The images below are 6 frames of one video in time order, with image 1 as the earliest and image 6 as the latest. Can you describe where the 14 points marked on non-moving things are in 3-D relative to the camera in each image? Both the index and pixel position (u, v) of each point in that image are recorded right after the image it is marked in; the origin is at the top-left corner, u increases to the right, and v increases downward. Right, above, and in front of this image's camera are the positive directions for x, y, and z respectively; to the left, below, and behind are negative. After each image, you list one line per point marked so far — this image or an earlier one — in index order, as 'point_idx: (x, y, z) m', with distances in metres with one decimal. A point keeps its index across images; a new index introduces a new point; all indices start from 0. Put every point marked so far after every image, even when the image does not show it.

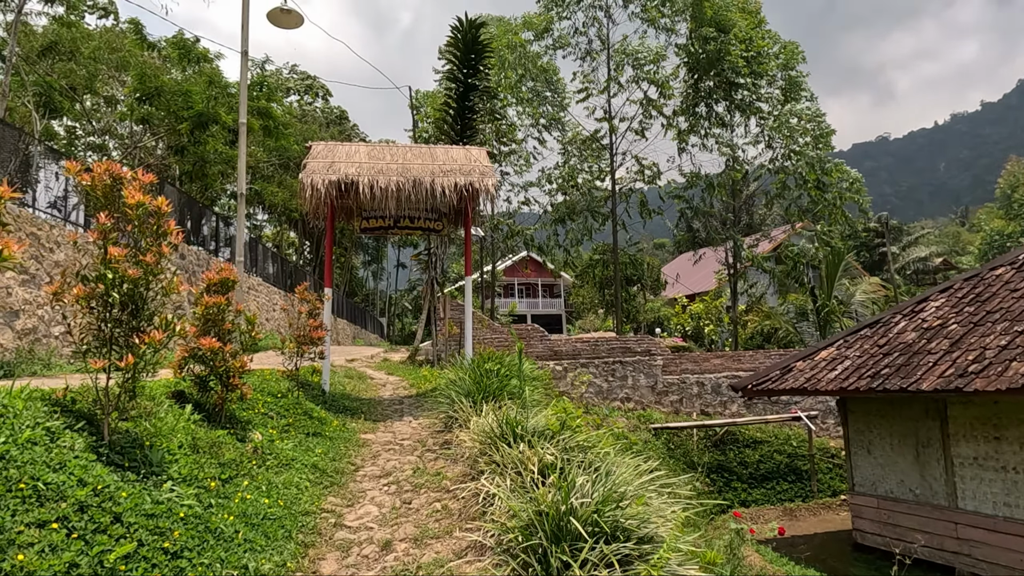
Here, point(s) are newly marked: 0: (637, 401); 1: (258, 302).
0: (+2.4, -2.2, +12.8) m
1: (-7.4, -0.4, +19.3) m
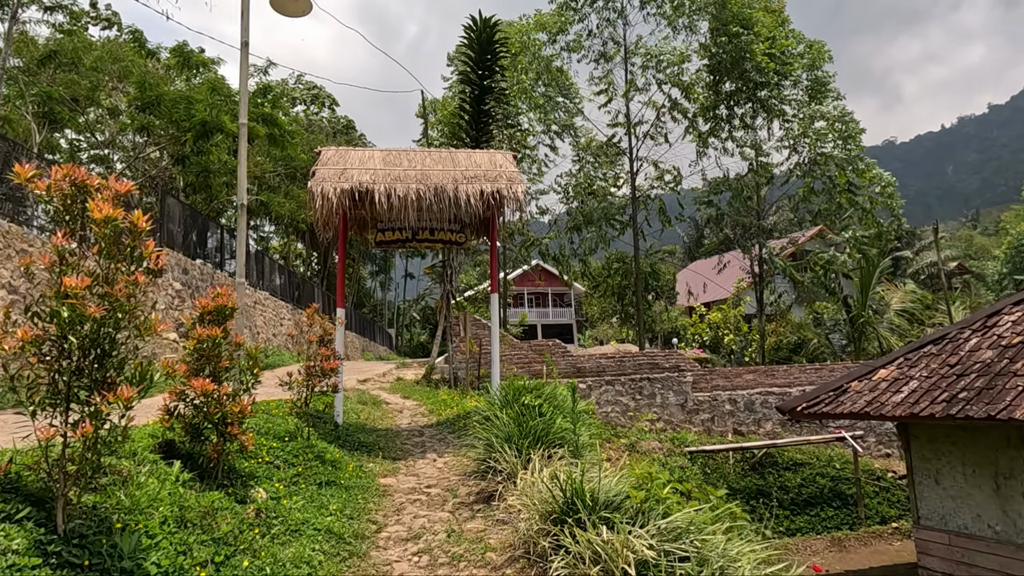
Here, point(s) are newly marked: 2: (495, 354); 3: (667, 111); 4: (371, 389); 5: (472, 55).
0: (+2.8, -2.4, +12.0) m
1: (-6.9, -0.8, +18.7) m
2: (-0.1, -0.6, +7.4) m
3: (+3.8, +4.3, +16.1) m
4: (-2.1, -1.5, +9.8) m
5: (-0.7, +4.1, +11.8) m
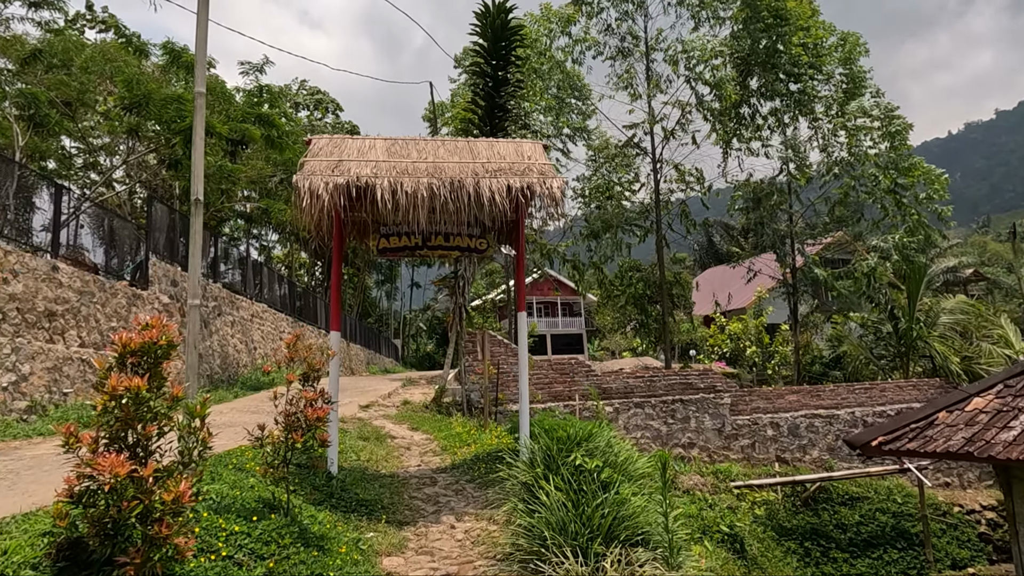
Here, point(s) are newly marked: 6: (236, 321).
0: (+3.1, -2.6, +10.8) m
1: (-6.6, -1.1, +17.6) m
2: (+0.1, -0.8, +6.3) m
3: (+4.1, +4.1, +15.0) m
4: (-1.8, -1.7, +8.7) m
5: (-0.4, +3.9, +10.7) m
6: (-6.5, -0.8, +15.7) m
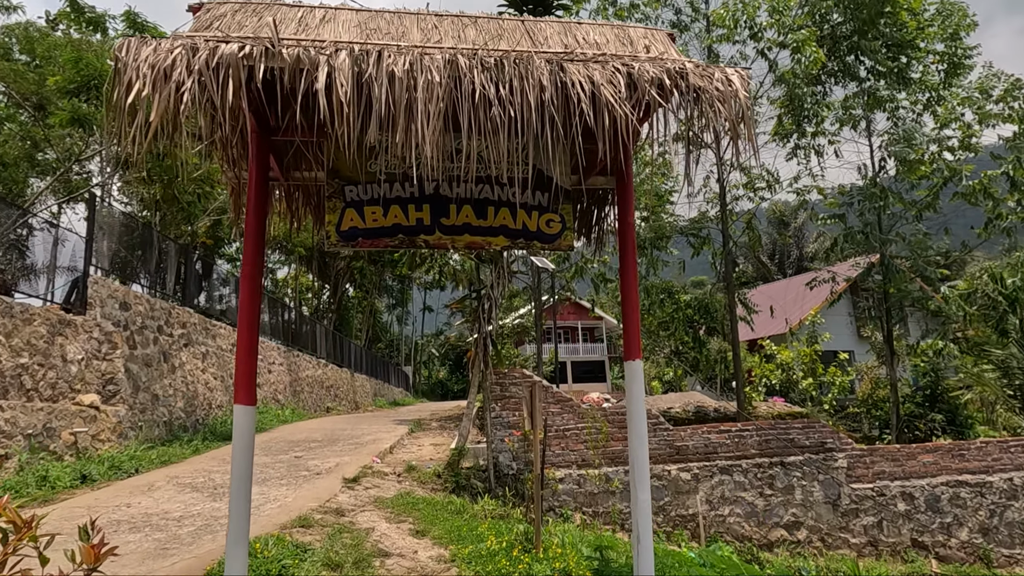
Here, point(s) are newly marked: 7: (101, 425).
0: (+3.6, -2.9, +8.0) m
1: (-6.0, -1.7, +14.9) m
2: (+0.5, -0.9, +3.5) m
3: (+4.7, +3.6, +12.4) m
4: (-1.3, -1.9, +5.9) m
5: (+0.1, +3.6, +8.1) m
6: (-5.9, -1.3, +13.0) m
7: (-5.5, -1.8, +8.8) m
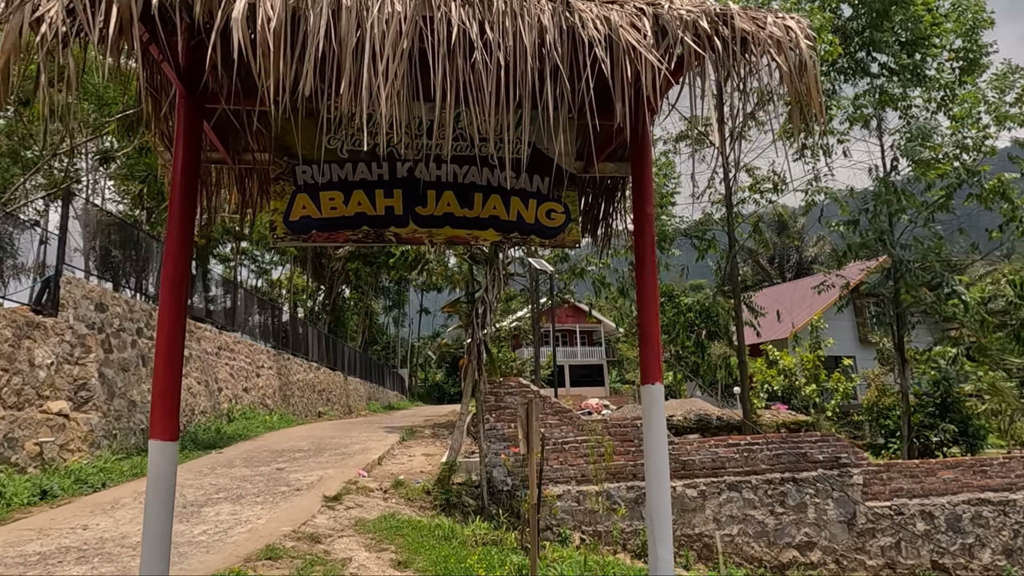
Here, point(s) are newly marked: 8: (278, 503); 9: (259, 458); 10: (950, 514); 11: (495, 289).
0: (+3.5, -2.9, +7.5) m
1: (-6.0, -1.7, +14.4) m
2: (+0.5, -0.9, +3.0) m
3: (+4.7, +3.5, +11.9) m
4: (-1.4, -1.9, +5.4) m
5: (+0.1, +3.6, +7.6) m
6: (-6.0, -1.3, +12.5) m
7: (-5.5, -1.8, +8.3) m
8: (-2.2, -2.0, +6.1) m
9: (-3.4, -2.3, +8.9) m
10: (+5.2, -2.7, +7.9) m
11: (-0.2, 0.0, +8.0) m
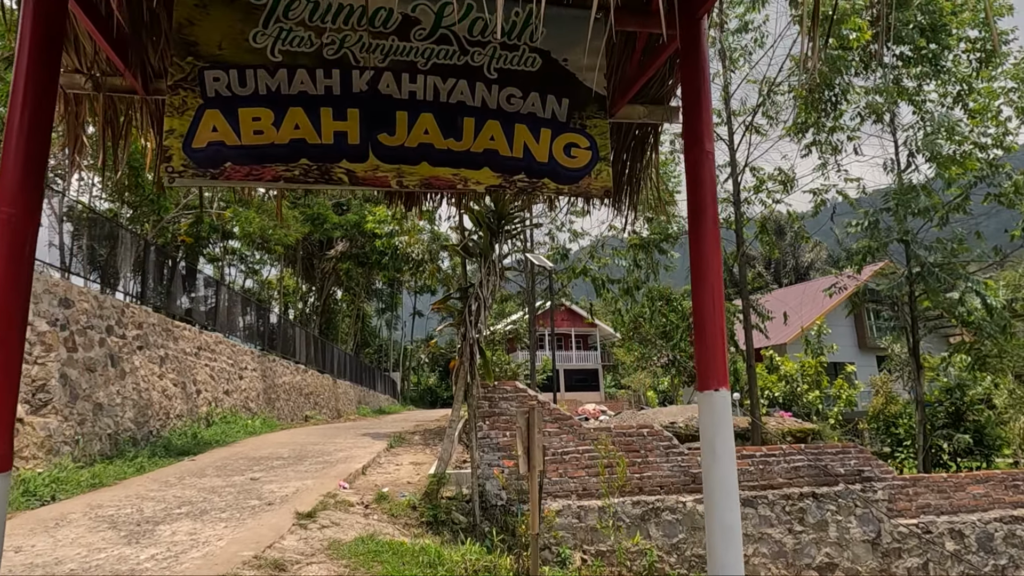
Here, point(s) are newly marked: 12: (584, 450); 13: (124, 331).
0: (+3.5, -2.9, +6.8) m
1: (-6.1, -1.6, +13.7) m
2: (+0.5, -0.9, +2.4) m
3: (+4.6, +3.5, +11.3) m
4: (-1.4, -1.8, +4.7) m
5: (0.0, +3.6, +7.0) m
6: (-6.1, -1.2, +11.8) m
7: (-5.6, -1.7, +7.6) m
8: (-2.2, -1.9, +5.5) m
9: (-3.4, -2.2, +8.2) m
10: (+5.1, -2.7, +7.2) m
11: (-0.3, 0.0, +7.4) m
12: (+0.7, -1.7, +6.9) m
13: (-6.0, -0.7, +10.3) m
